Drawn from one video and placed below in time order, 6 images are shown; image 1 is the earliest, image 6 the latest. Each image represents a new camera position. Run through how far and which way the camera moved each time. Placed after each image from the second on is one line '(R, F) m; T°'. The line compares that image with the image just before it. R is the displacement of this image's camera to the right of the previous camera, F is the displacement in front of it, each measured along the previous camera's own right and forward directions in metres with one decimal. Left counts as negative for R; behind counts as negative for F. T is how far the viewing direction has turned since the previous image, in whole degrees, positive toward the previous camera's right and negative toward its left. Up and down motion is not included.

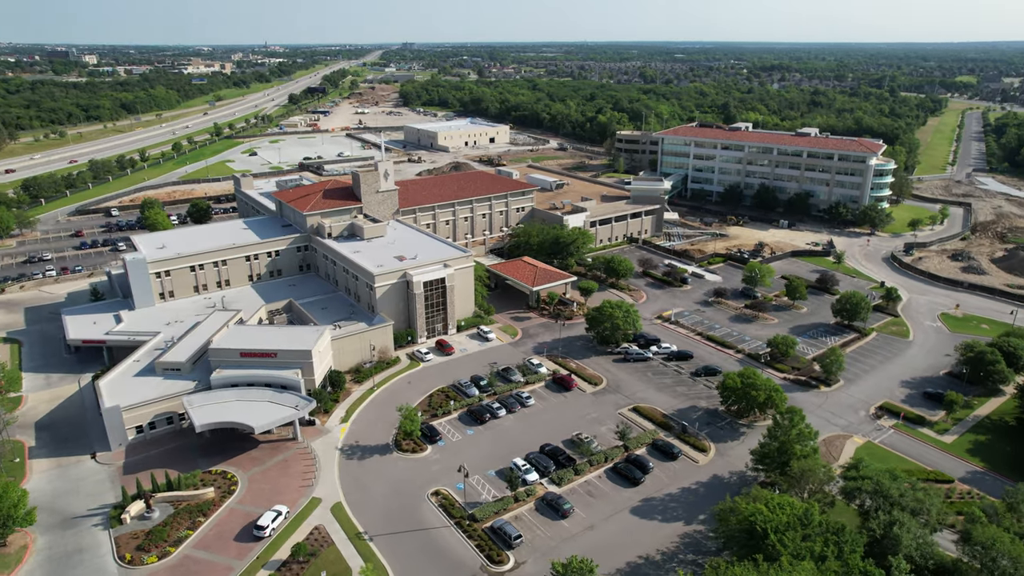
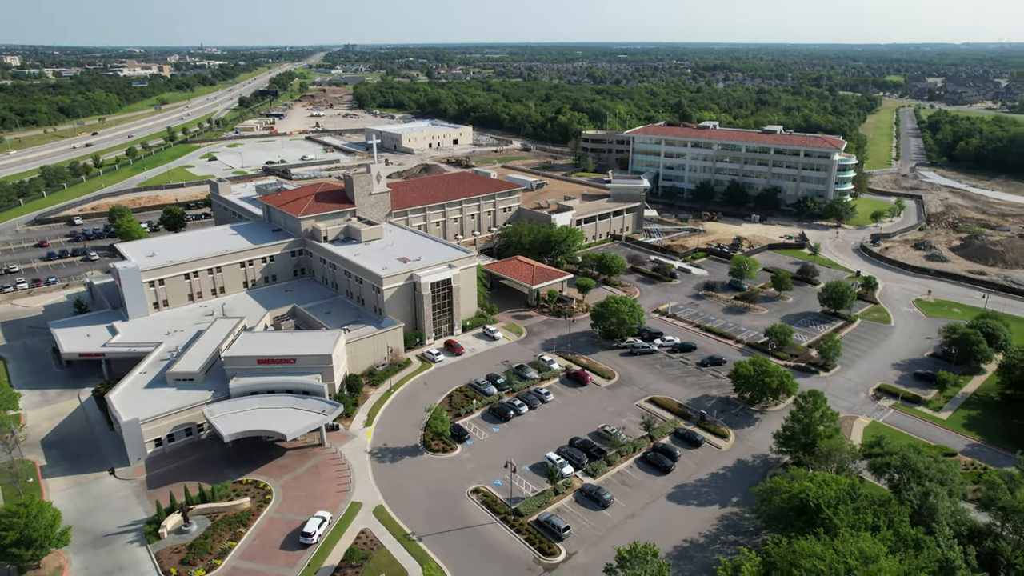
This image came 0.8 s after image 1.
(-4.6, -0.2) m; +4°
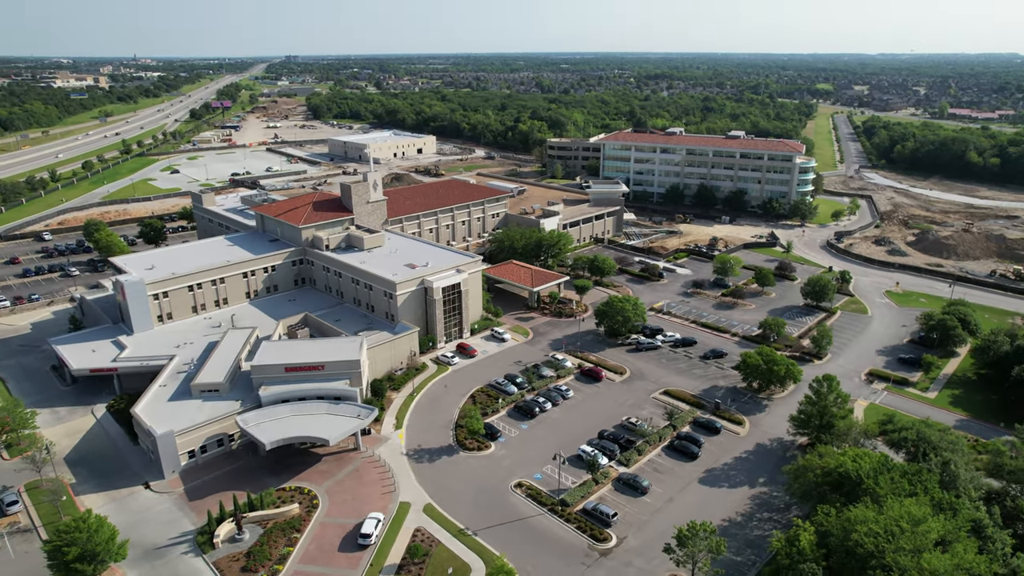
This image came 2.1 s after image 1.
(-5.0, -1.0) m; +4°
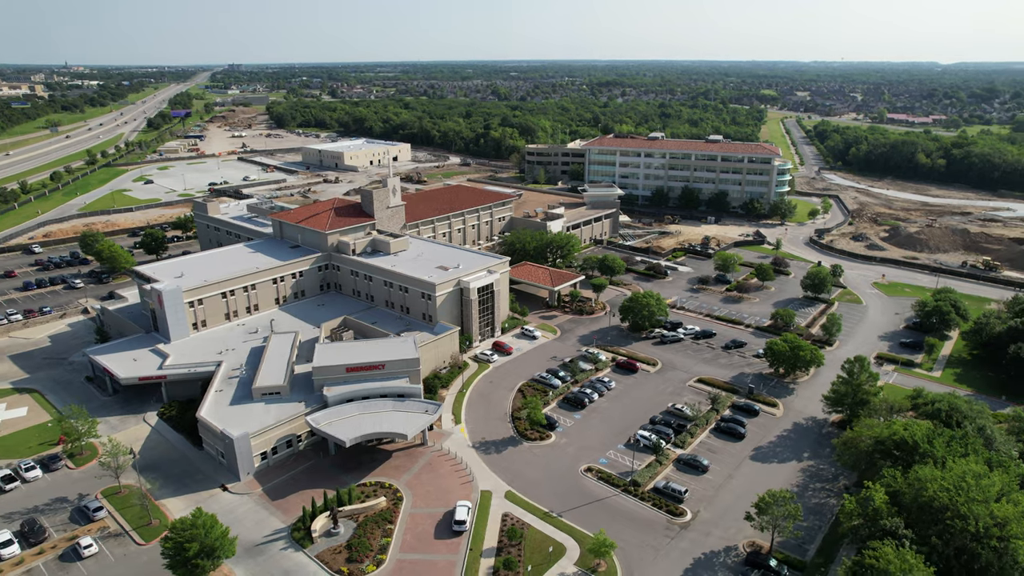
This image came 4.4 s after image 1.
(-6.7, -1.5) m; +4°
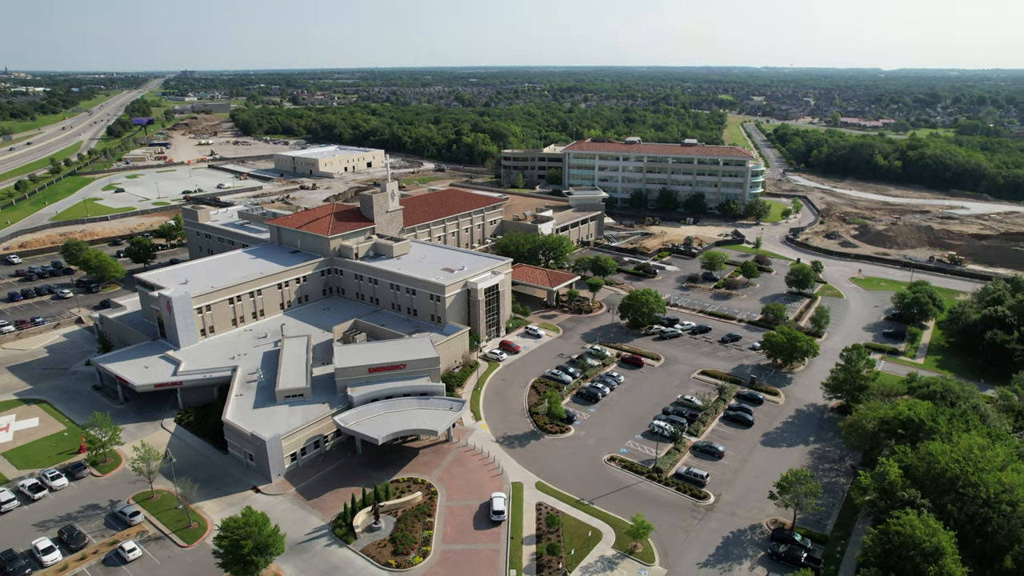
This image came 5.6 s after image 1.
(-3.6, -1.1) m; +3°
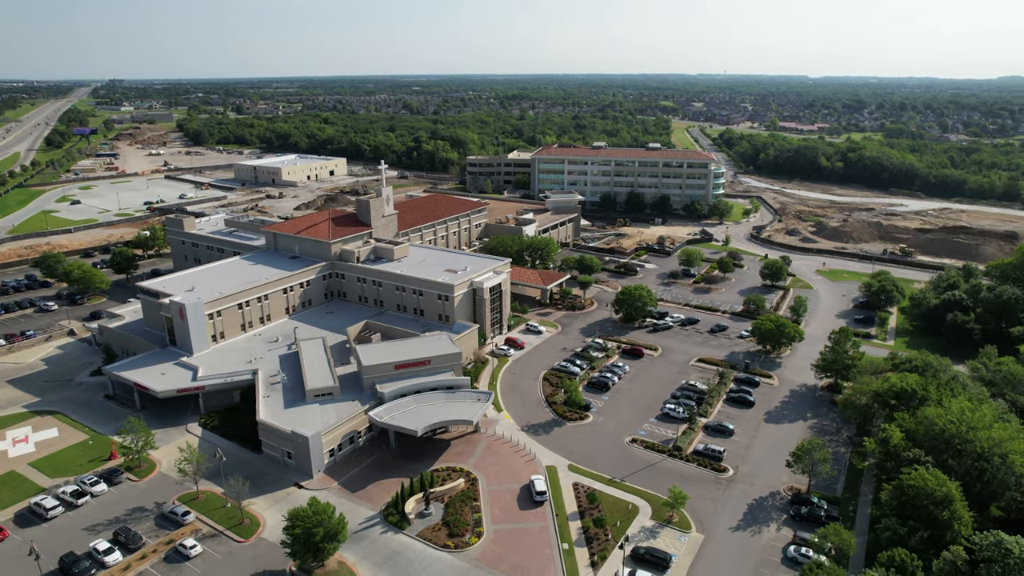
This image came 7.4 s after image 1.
(-4.9, -1.8) m; +5°
